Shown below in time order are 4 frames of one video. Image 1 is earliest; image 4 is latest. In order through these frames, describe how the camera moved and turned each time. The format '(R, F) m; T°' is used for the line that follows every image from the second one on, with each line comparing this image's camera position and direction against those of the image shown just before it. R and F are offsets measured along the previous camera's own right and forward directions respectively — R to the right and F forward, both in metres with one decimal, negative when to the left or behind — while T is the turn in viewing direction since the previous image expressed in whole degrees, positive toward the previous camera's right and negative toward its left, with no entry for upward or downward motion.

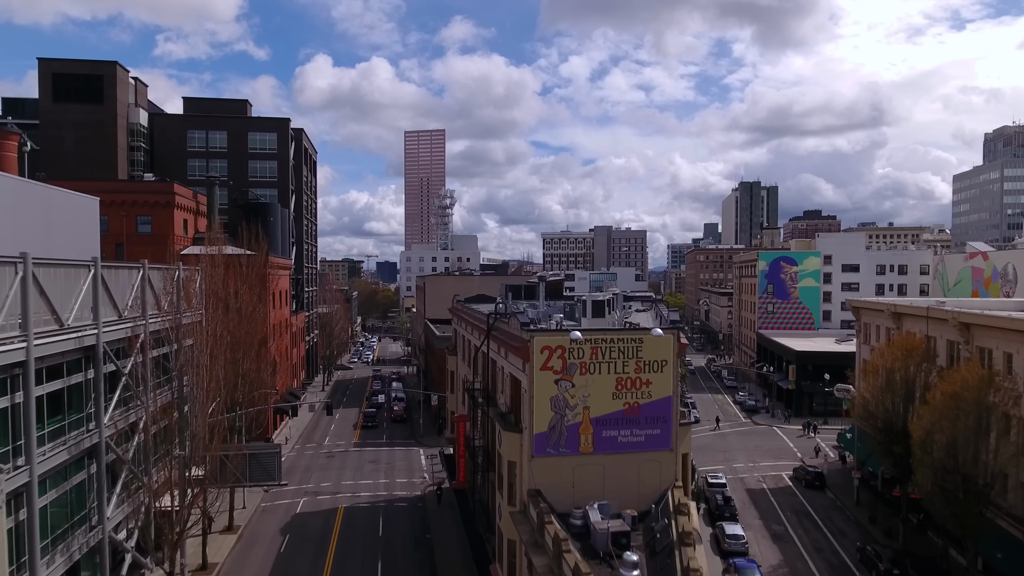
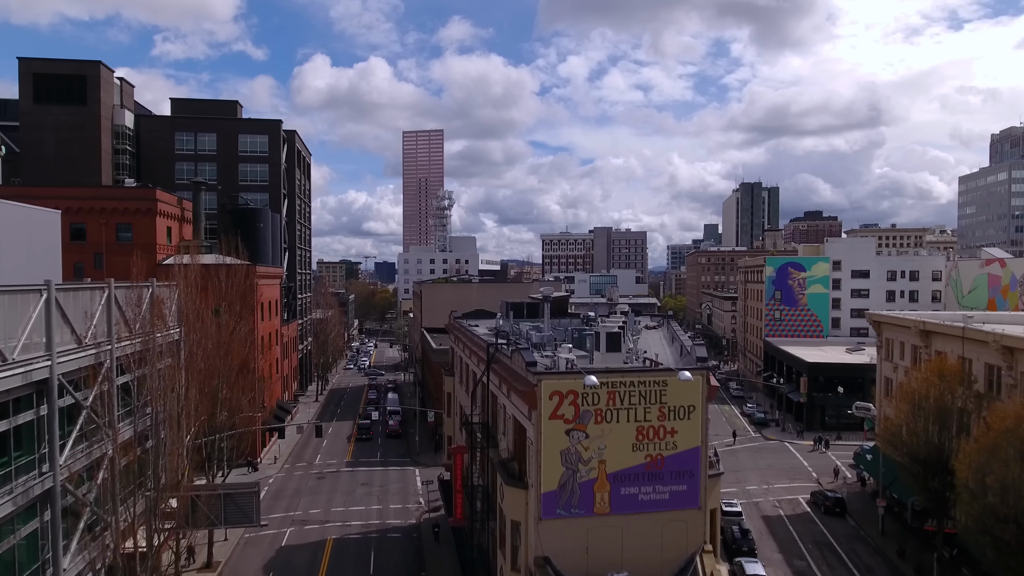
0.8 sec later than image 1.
(-0.1, +2.1) m; 0°
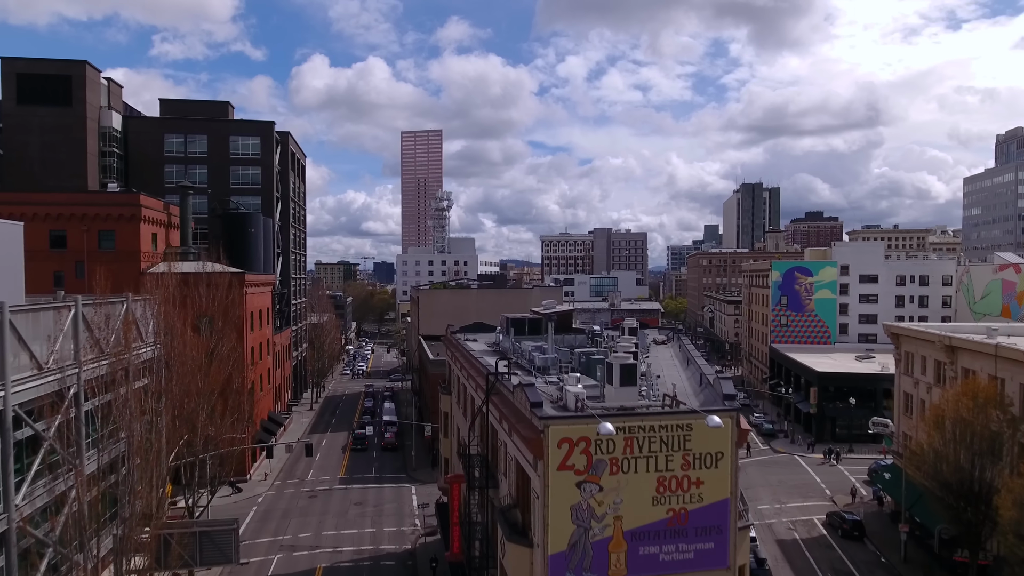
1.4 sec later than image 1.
(-0.1, +1.7) m; 0°
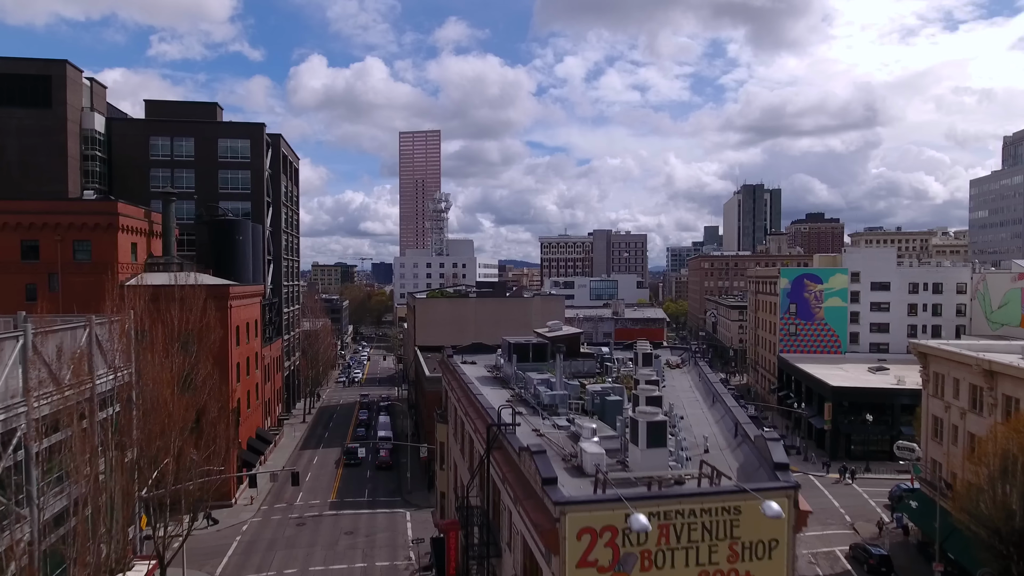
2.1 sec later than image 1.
(-0.1, +2.2) m; 0°
